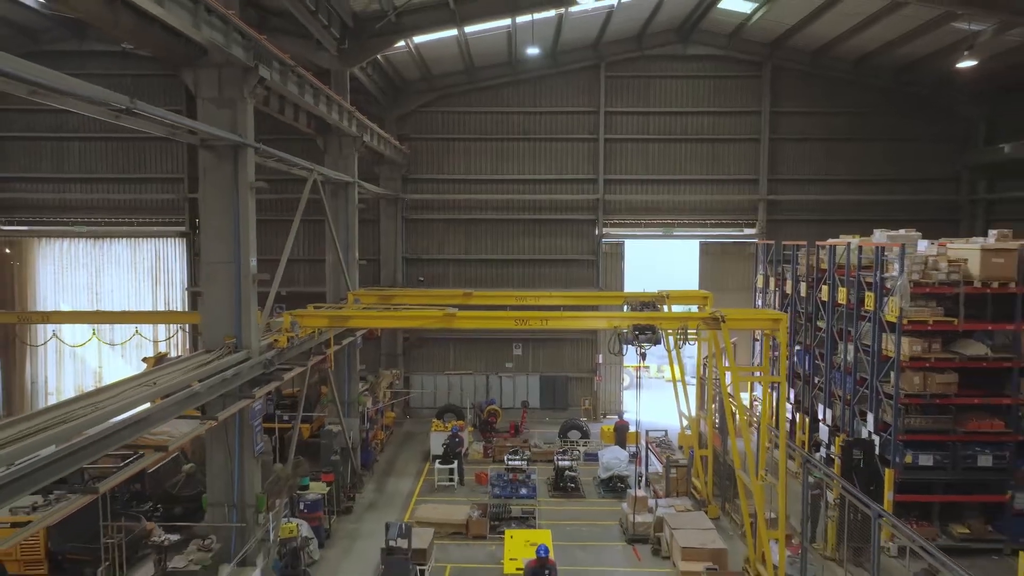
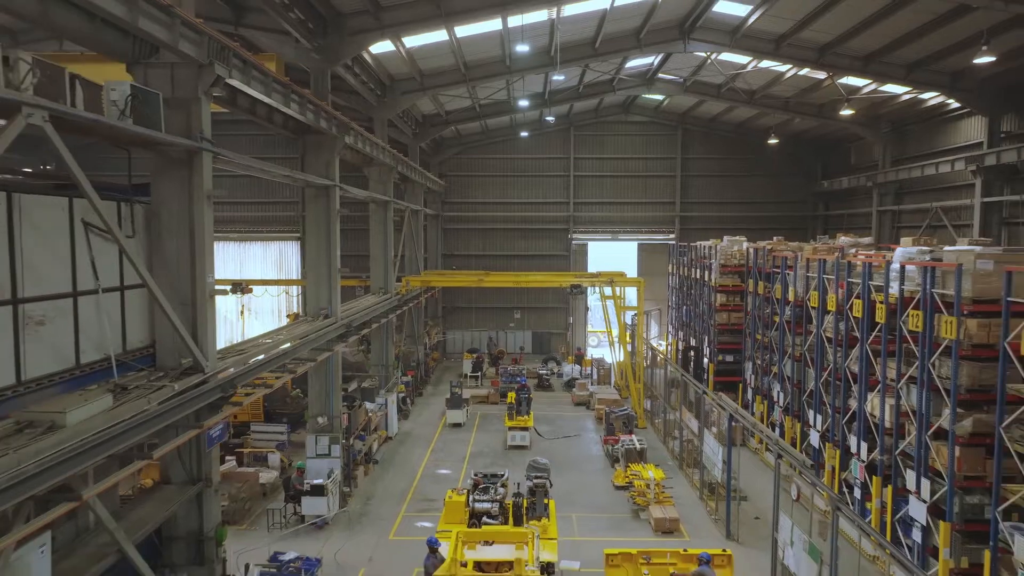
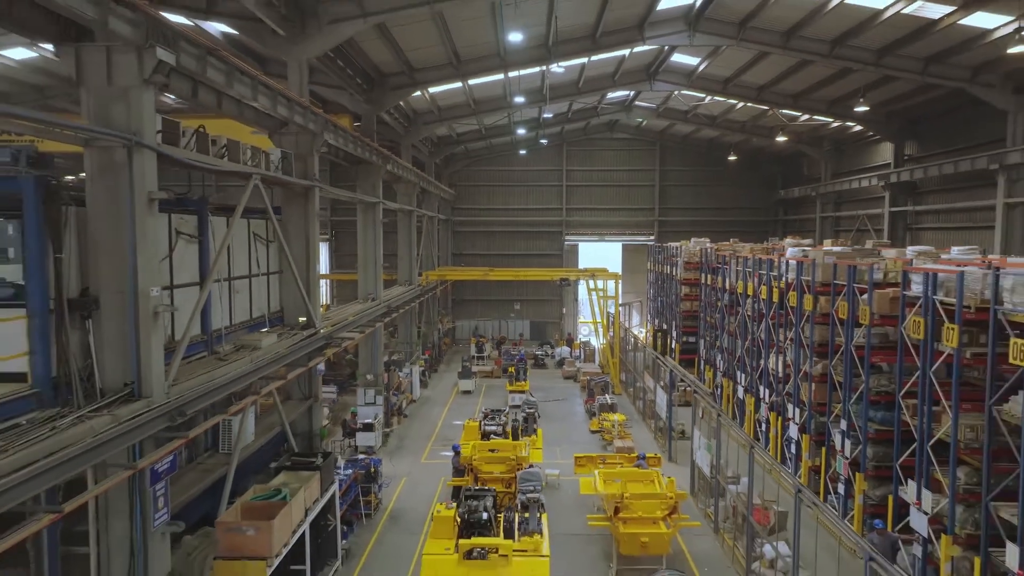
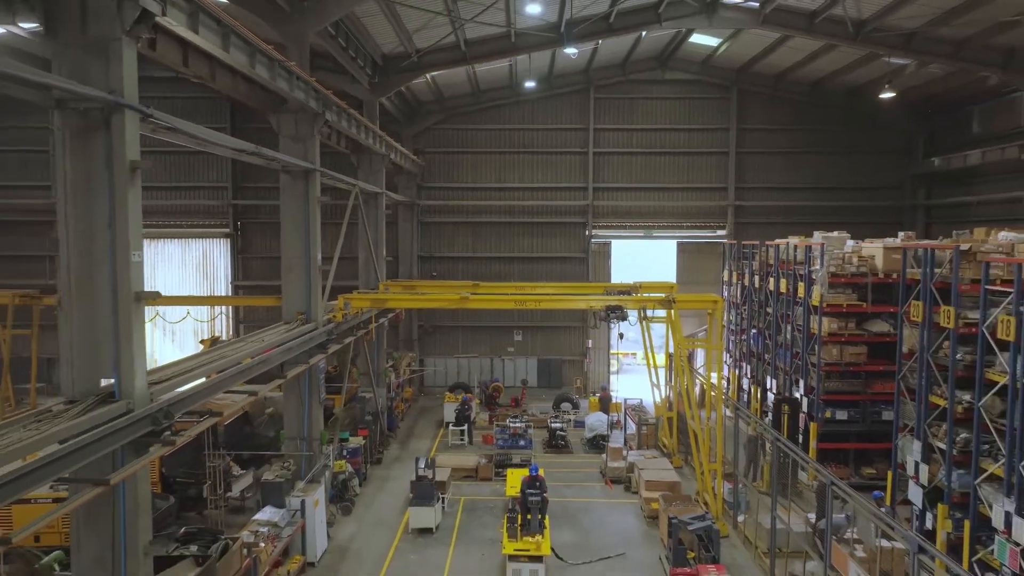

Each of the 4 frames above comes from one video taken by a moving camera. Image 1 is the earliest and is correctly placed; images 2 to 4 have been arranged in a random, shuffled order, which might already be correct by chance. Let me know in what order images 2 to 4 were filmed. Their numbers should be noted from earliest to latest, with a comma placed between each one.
4, 2, 3
